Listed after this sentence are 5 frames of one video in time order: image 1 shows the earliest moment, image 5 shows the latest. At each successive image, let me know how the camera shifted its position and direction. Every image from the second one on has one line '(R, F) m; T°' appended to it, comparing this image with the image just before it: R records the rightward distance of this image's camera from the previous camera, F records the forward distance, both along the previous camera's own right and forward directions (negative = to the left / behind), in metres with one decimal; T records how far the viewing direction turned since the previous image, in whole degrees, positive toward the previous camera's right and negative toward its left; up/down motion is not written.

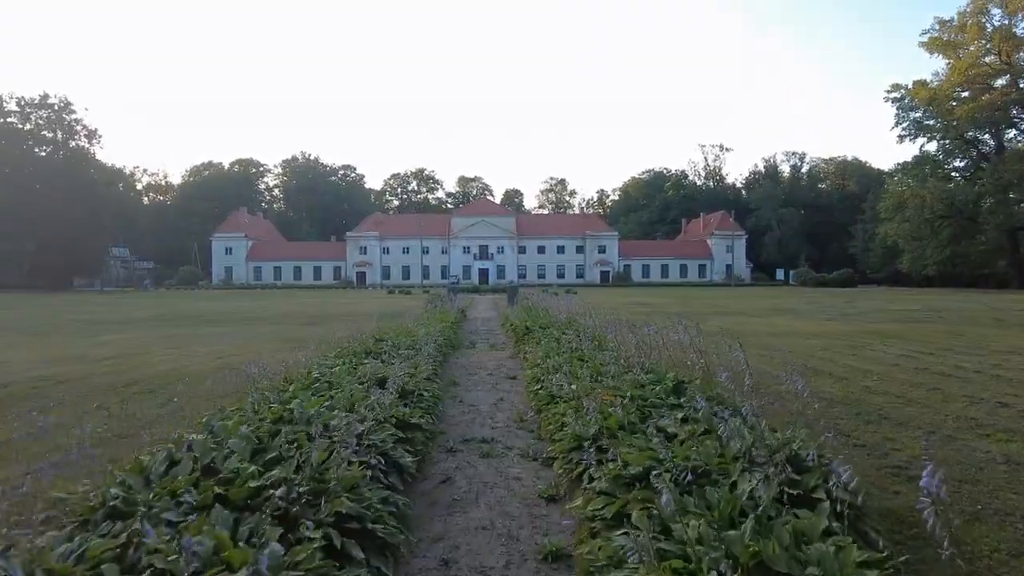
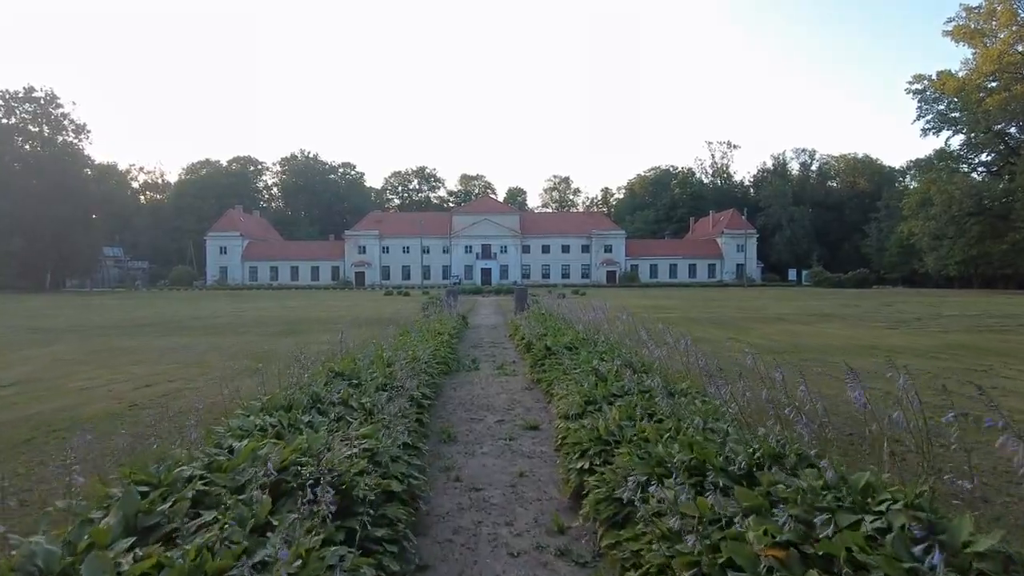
(-0.2, +3.2) m; 0°
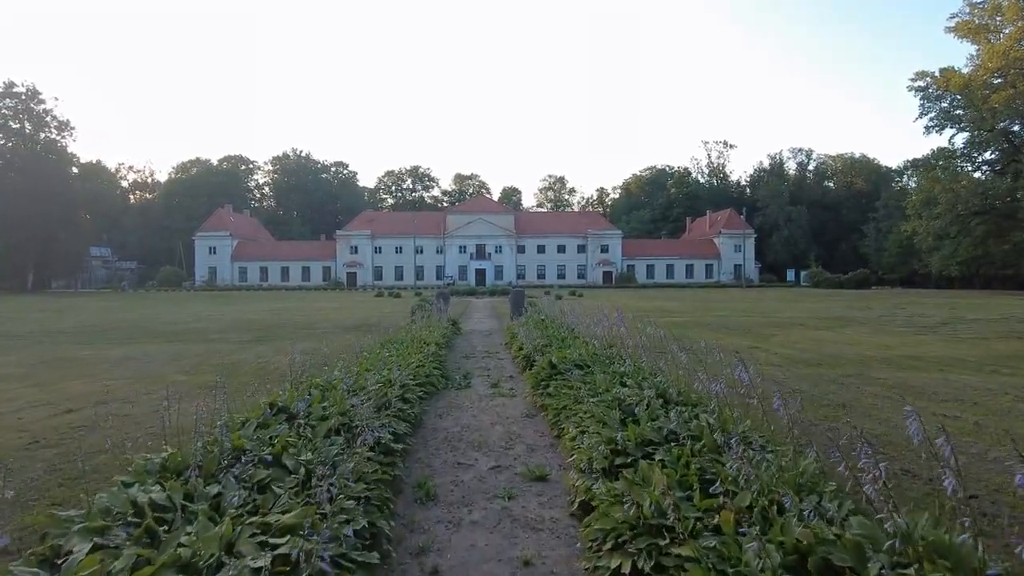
(0.0, +1.7) m; 0°
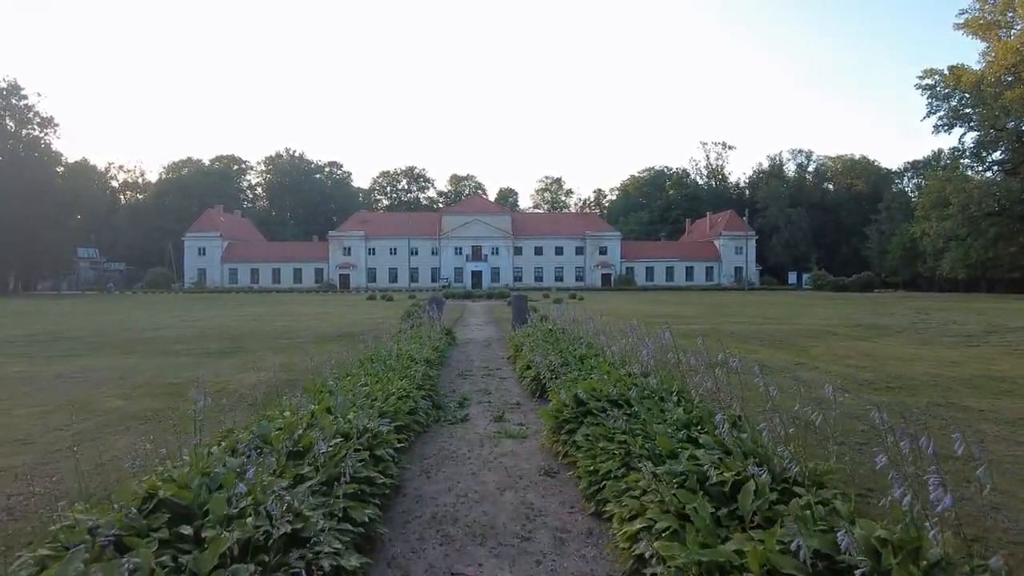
(-0.1, +2.1) m; 0°
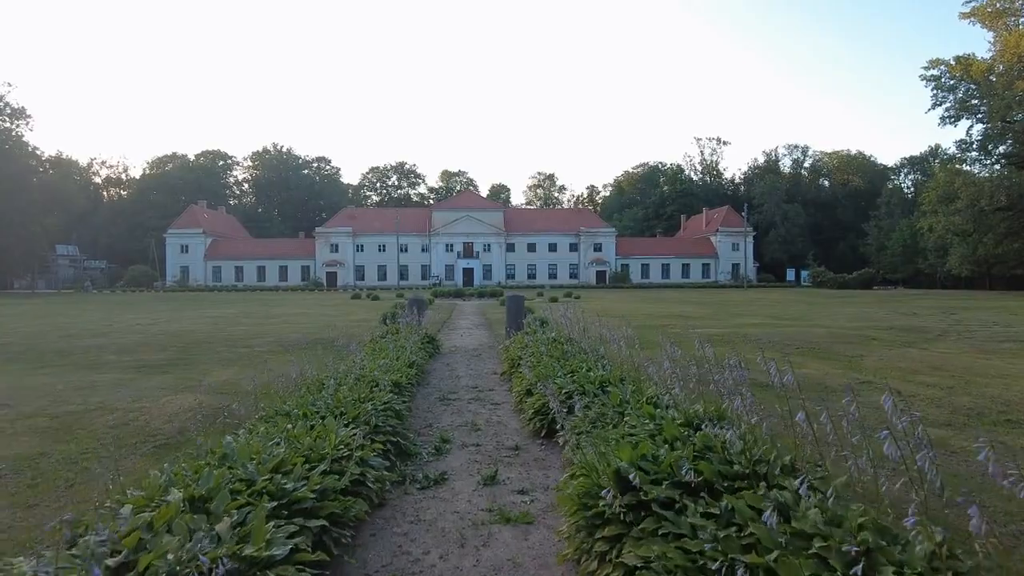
(0.0, +2.5) m; +1°
